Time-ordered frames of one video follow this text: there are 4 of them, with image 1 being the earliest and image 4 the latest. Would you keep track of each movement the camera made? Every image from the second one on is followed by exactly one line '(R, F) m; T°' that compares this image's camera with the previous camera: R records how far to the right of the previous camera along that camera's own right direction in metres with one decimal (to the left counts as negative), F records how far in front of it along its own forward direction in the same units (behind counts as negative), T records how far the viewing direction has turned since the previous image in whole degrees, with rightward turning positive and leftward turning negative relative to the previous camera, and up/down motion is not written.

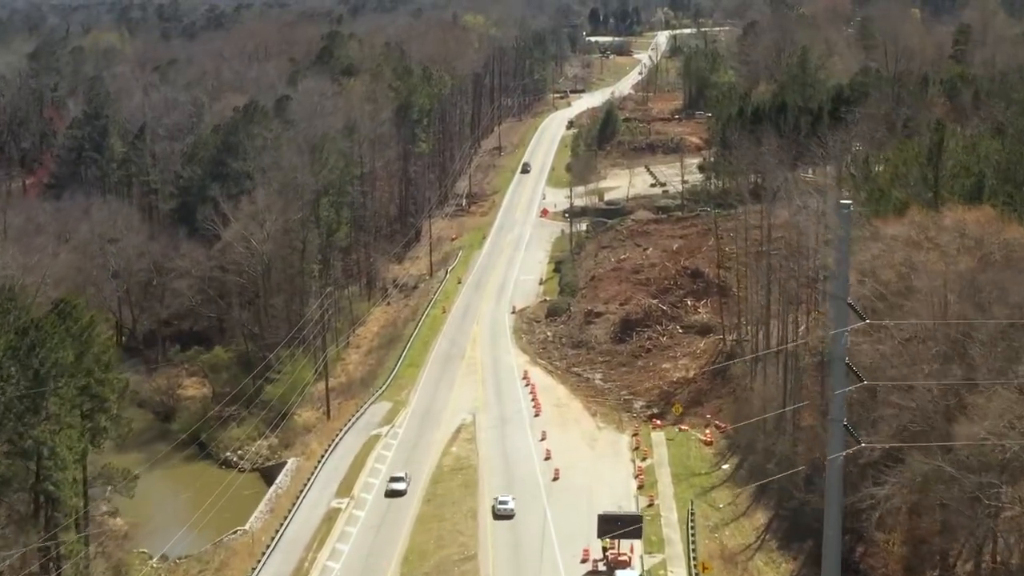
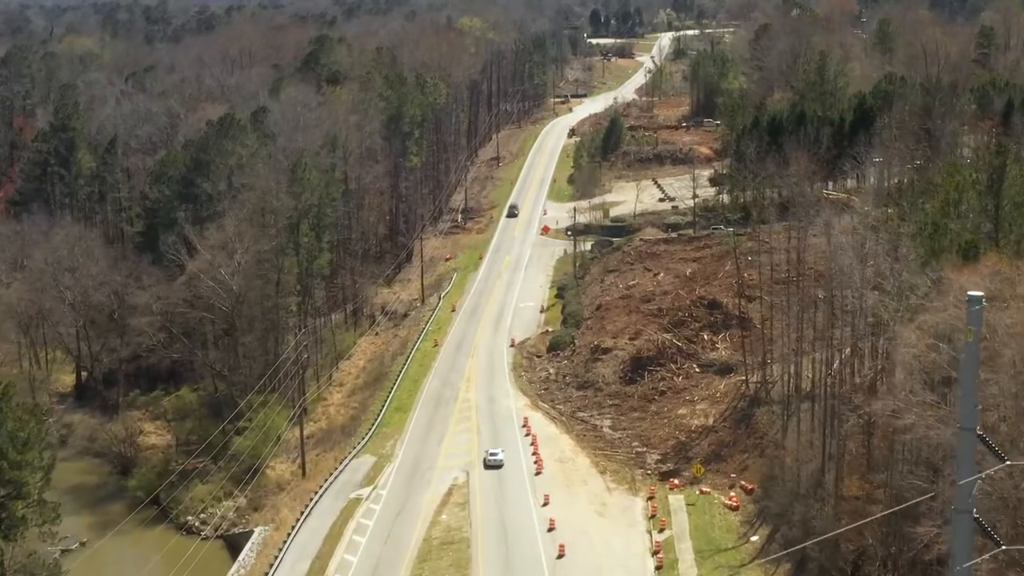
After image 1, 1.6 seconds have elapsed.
(0.0, +4.8) m; 0°
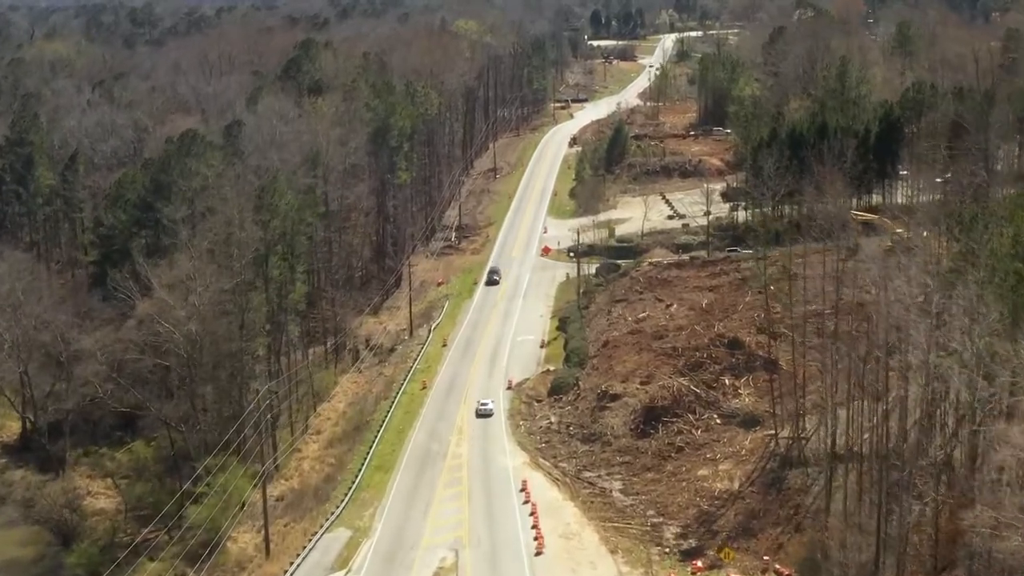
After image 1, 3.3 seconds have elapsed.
(+0.1, +5.2) m; 0°
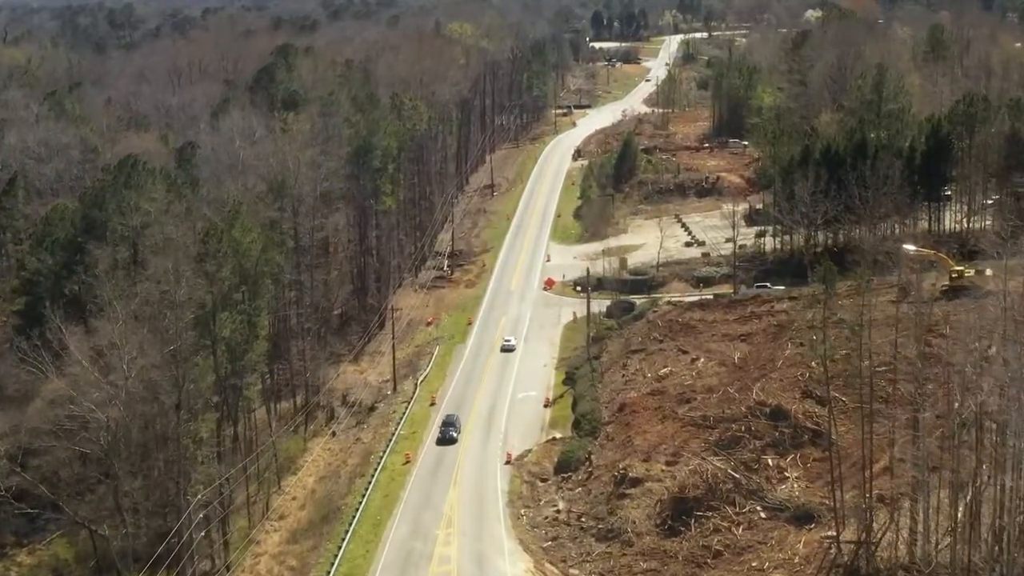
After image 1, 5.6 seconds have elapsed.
(0.0, +7.0) m; 0°
